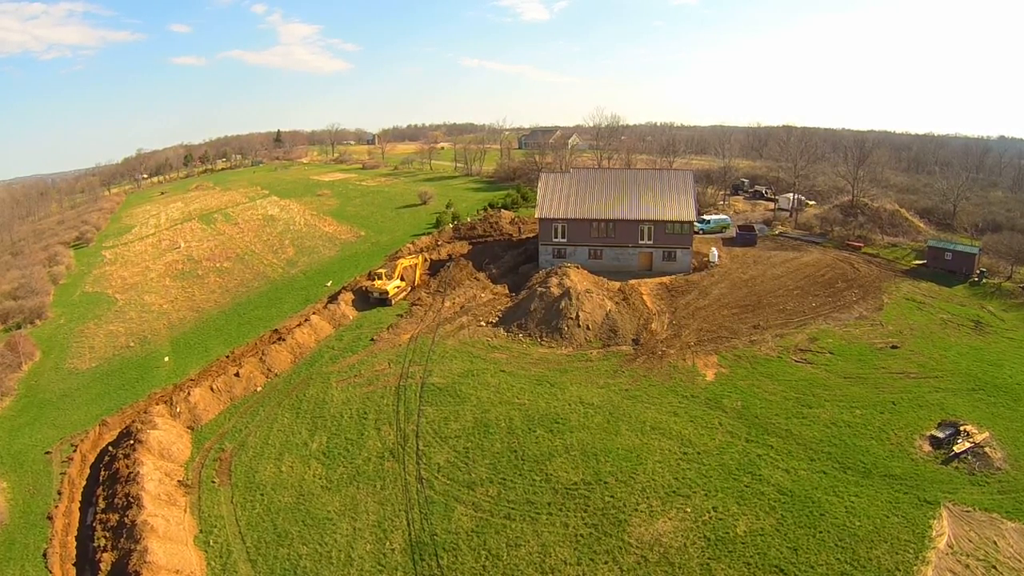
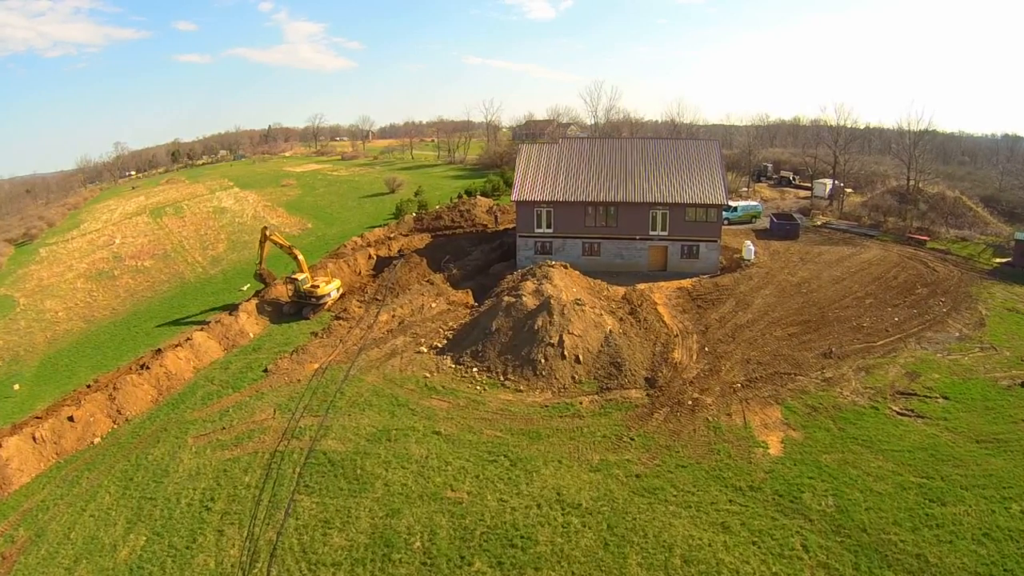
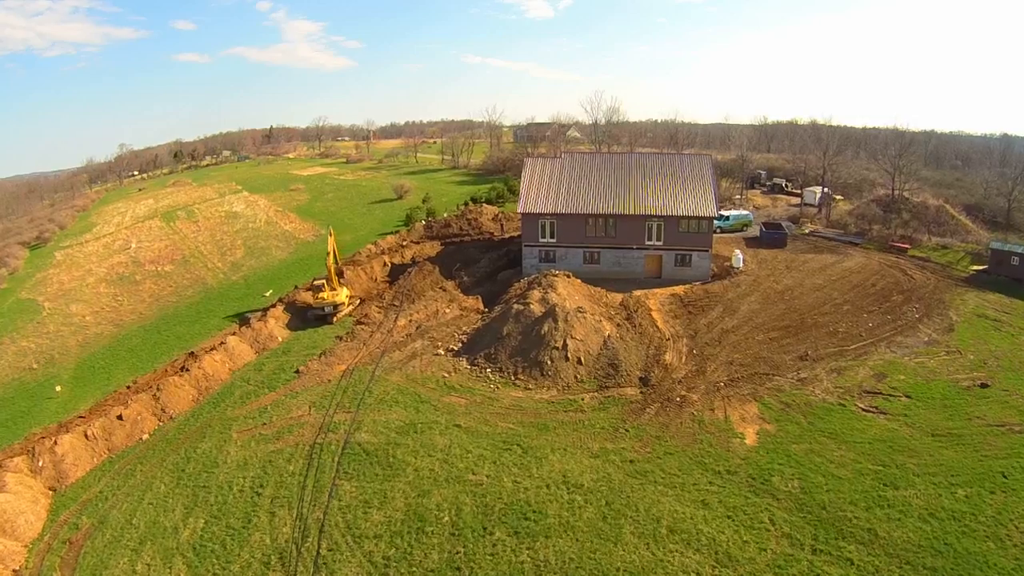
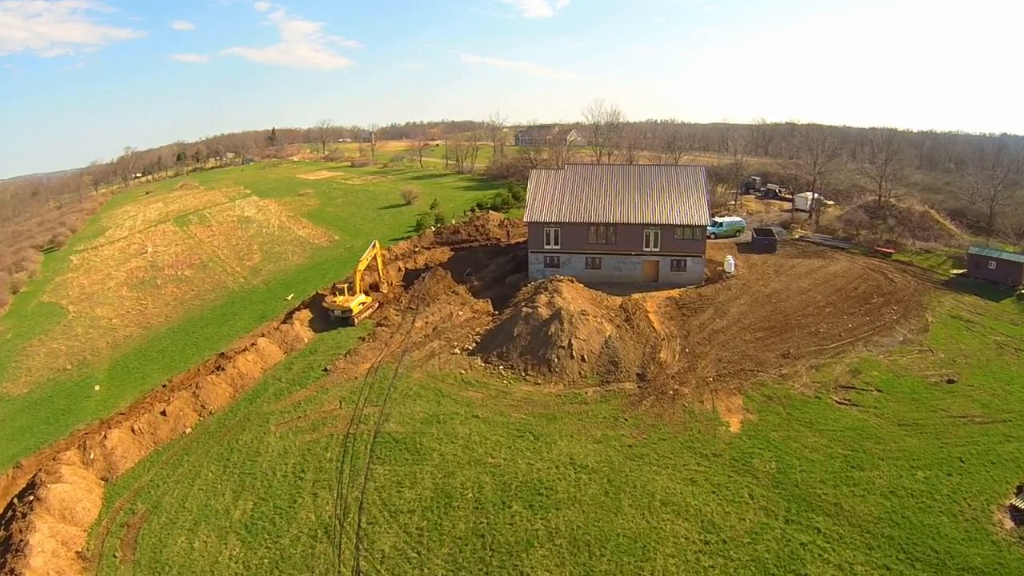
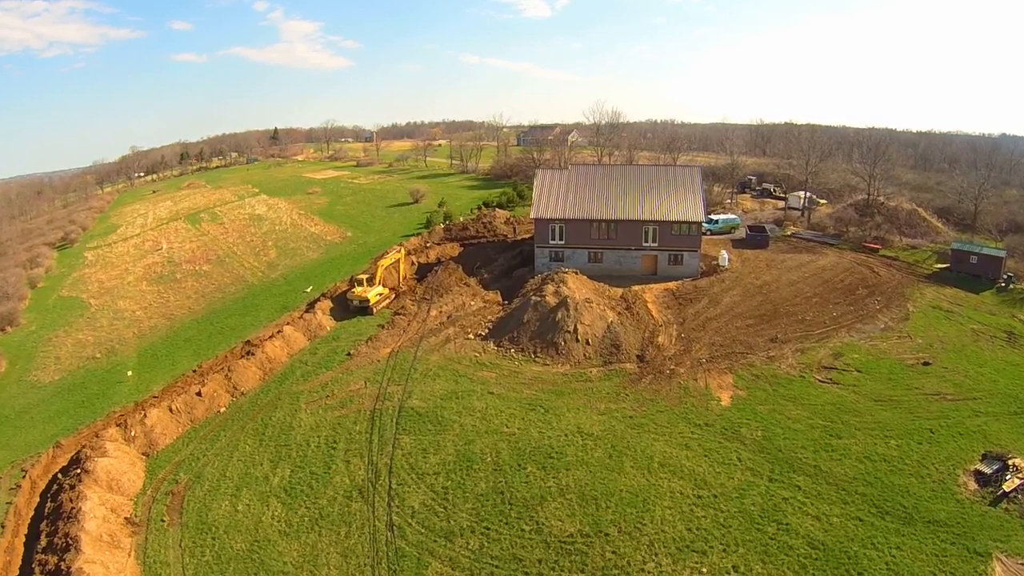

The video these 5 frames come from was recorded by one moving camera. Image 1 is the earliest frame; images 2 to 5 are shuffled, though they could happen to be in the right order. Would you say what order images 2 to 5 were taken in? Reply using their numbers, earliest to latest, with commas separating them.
5, 4, 3, 2
